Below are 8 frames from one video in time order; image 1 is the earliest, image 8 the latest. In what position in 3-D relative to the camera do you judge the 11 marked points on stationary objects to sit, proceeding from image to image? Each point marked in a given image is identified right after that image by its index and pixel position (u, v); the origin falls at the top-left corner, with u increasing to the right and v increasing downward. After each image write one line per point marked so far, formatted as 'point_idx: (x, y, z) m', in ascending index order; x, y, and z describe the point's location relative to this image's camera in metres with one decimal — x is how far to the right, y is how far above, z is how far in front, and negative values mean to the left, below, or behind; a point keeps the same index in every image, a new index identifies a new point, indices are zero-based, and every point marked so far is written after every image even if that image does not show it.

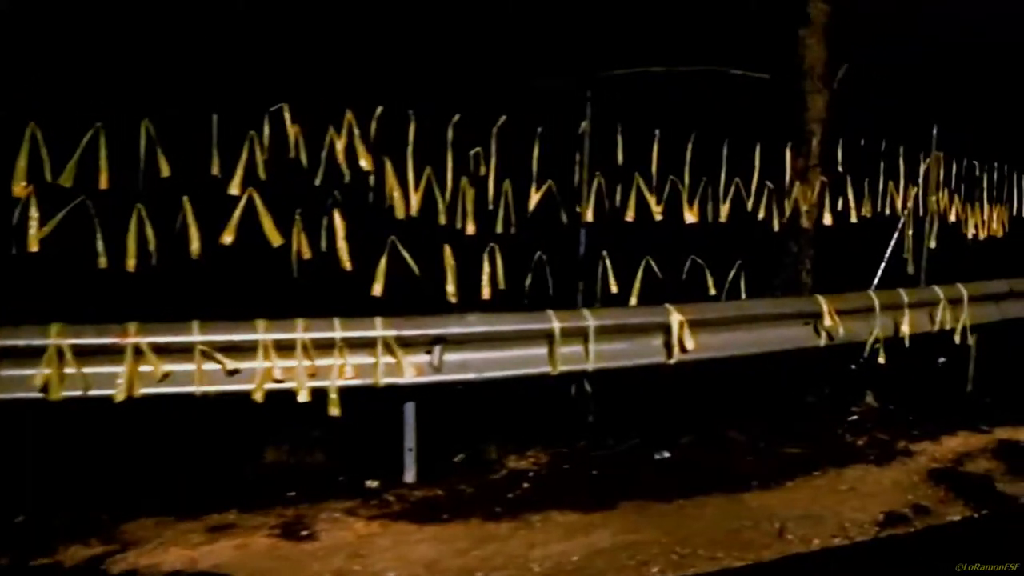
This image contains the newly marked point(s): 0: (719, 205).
0: (+2.5, +1.0, +6.6) m
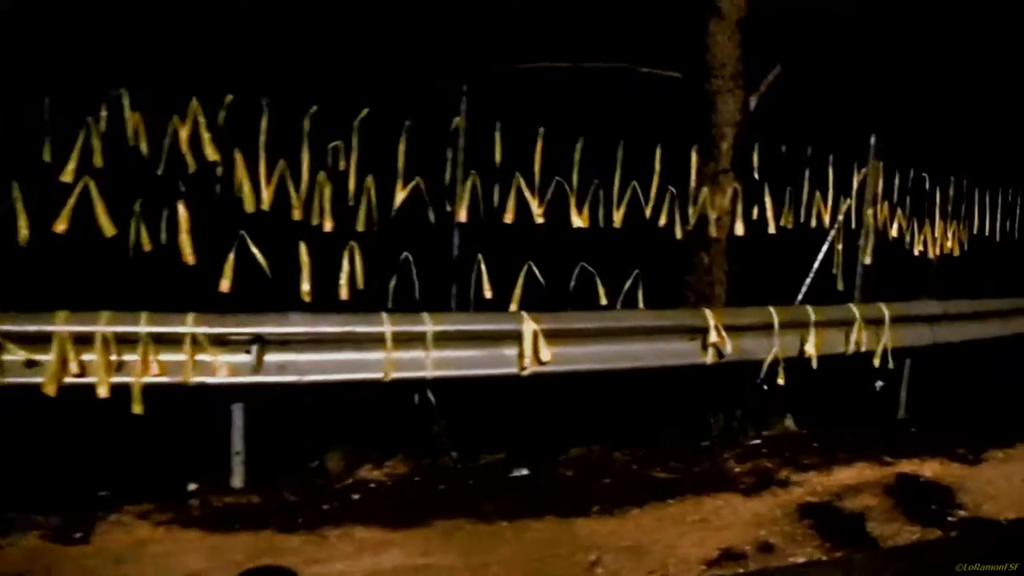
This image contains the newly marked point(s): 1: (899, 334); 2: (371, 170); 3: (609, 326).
0: (+1.2, +0.9, +6.3) m
1: (+4.9, -0.6, +7.0) m
2: (-1.4, +1.2, +5.5) m
3: (+0.9, -0.4, +5.3) m
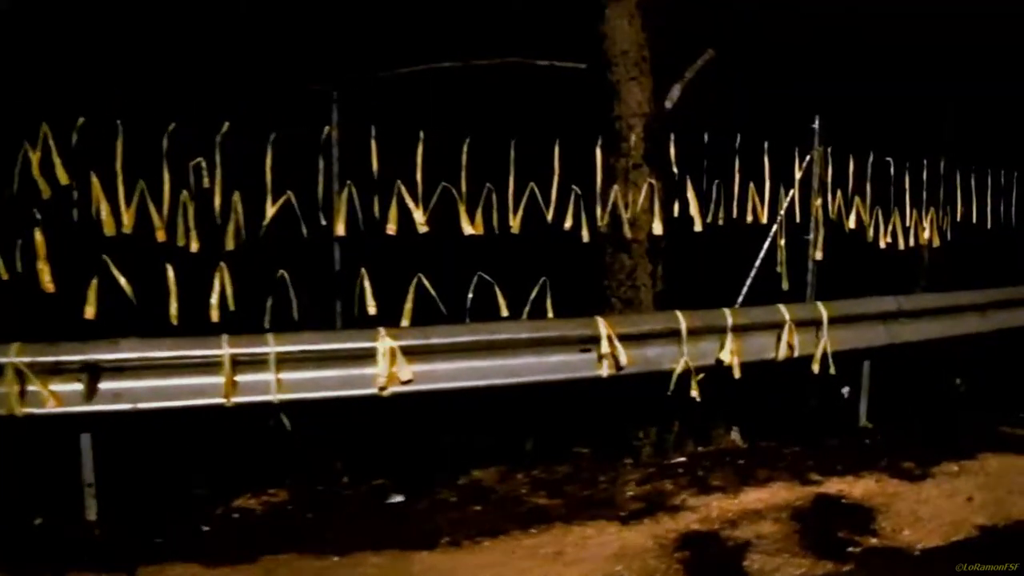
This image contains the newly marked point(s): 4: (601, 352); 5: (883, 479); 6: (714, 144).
0: (0.0, +0.8, +5.9) m
1: (+3.8, -0.5, +6.3) m
2: (-2.6, +1.0, +5.3) m
3: (-0.3, -0.5, +5.0) m
4: (+0.8, -0.6, +5.2) m
5: (+3.5, -1.8, +5.2) m
6: (+2.4, +1.7, +6.6) m
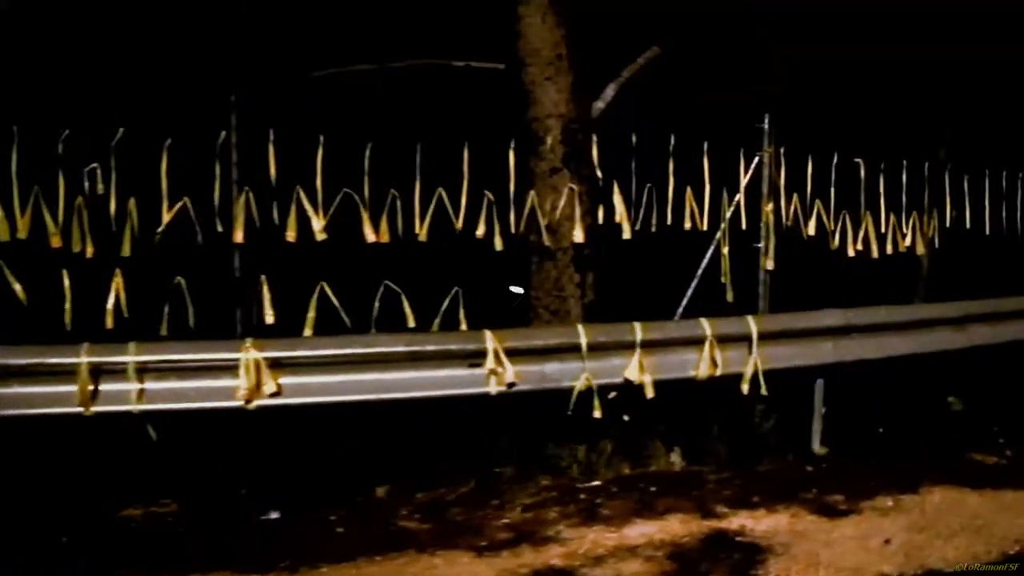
0: (-1.0, +0.7, +5.7) m
1: (+2.8, -0.7, +5.8) m
2: (-3.6, +0.9, +5.3) m
3: (-1.4, -0.6, +4.8) m
4: (-0.2, -0.7, +4.9) m
5: (+2.4, -1.9, +4.7) m
6: (+1.5, +1.6, +6.2) m
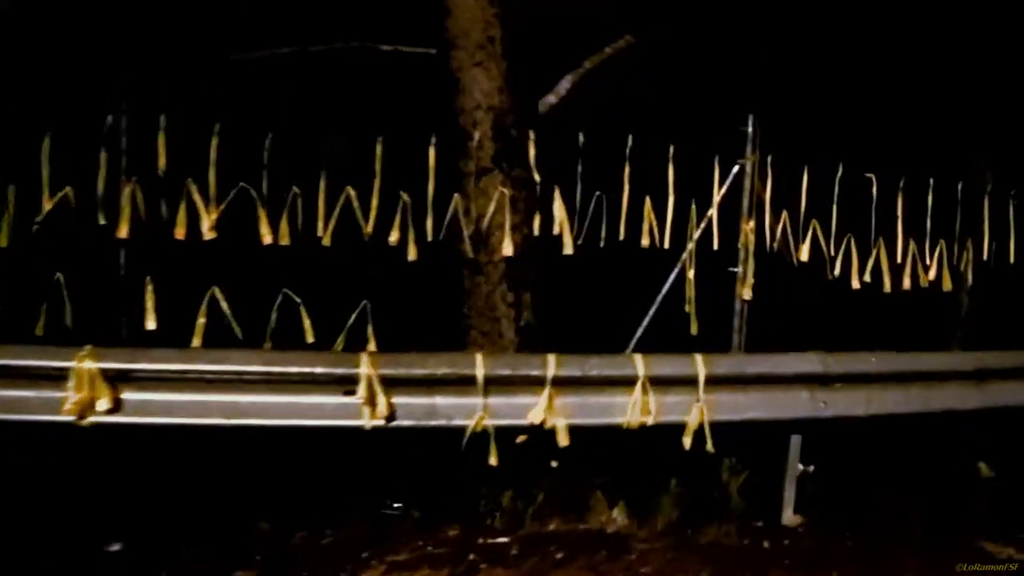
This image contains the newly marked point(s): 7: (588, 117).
0: (-1.7, +0.6, +5.0) m
1: (+2.0, -1.0, +4.7) m
2: (-4.4, +1.0, +4.9) m
3: (-2.3, -0.6, +4.1) m
4: (-1.1, -0.8, +4.2) m
5: (+1.4, -2.2, +3.7) m
6: (+0.8, +1.4, +5.3) m
7: (+0.7, +1.7, +5.5) m
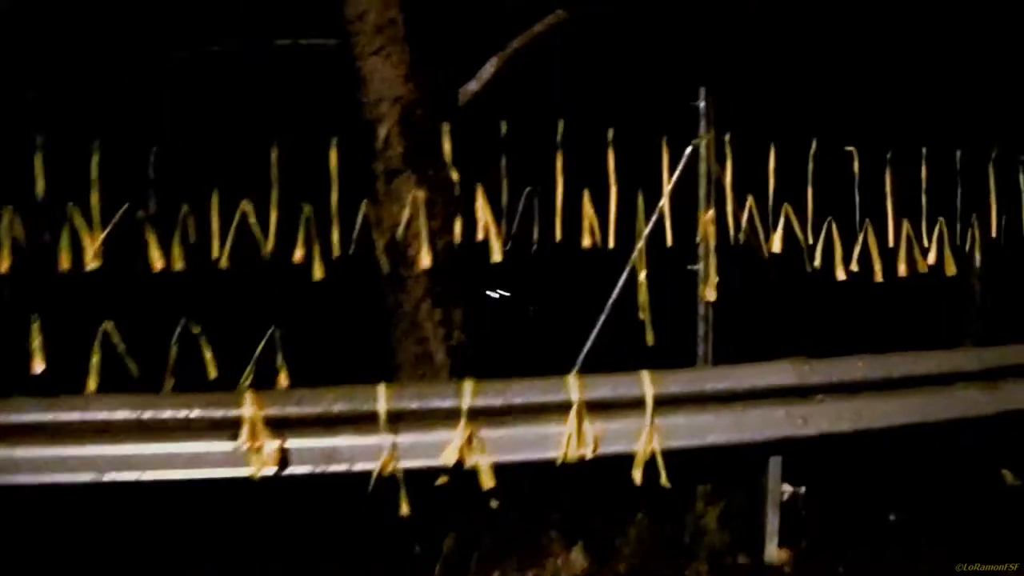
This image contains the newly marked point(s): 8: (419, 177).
0: (-2.4, +0.4, +4.5) m
1: (+1.4, -1.0, +4.0) m
2: (-5.1, +0.6, +4.4) m
3: (-2.9, -0.9, +3.6) m
4: (-1.7, -1.0, +3.6) m
5: (+0.8, -2.2, +3.0) m
6: (+0.1, +1.3, +4.7) m
7: (0.0, +1.6, +4.9) m
8: (-0.7, +0.9, +4.5) m
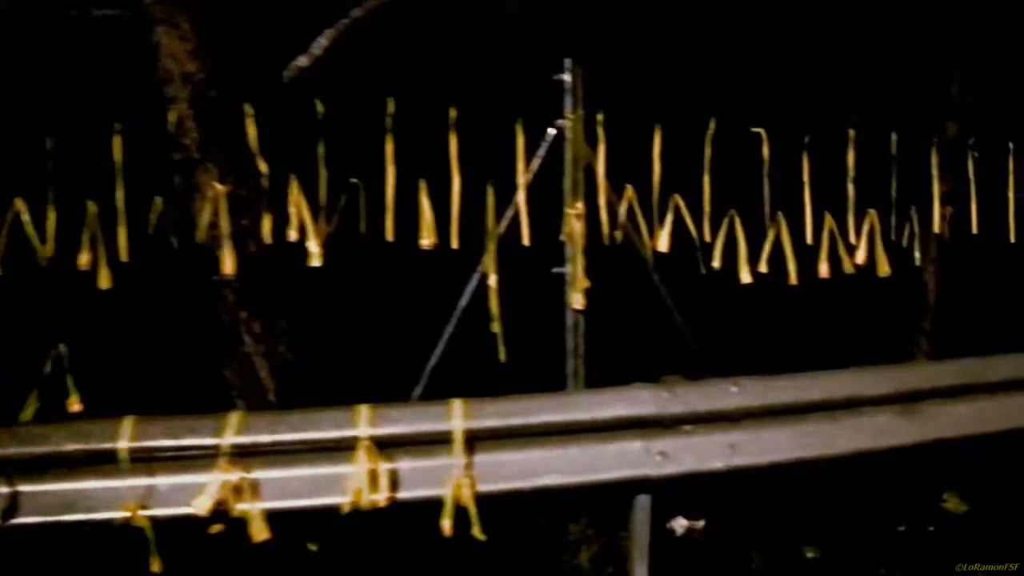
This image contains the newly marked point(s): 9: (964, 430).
0: (-3.7, +0.3, +3.8) m
1: (+0.1, -1.1, +3.4) m
2: (-6.4, +0.5, +3.9) m
3: (-4.2, -1.0, +3.0) m
4: (-3.0, -1.1, +3.0) m
5: (-0.4, -2.3, +2.4) m
6: (-1.2, +1.2, +4.0) m
7: (-1.2, +1.6, +4.2) m
8: (-2.0, +0.8, +3.8) m
9: (+3.1, -1.0, +3.8) m
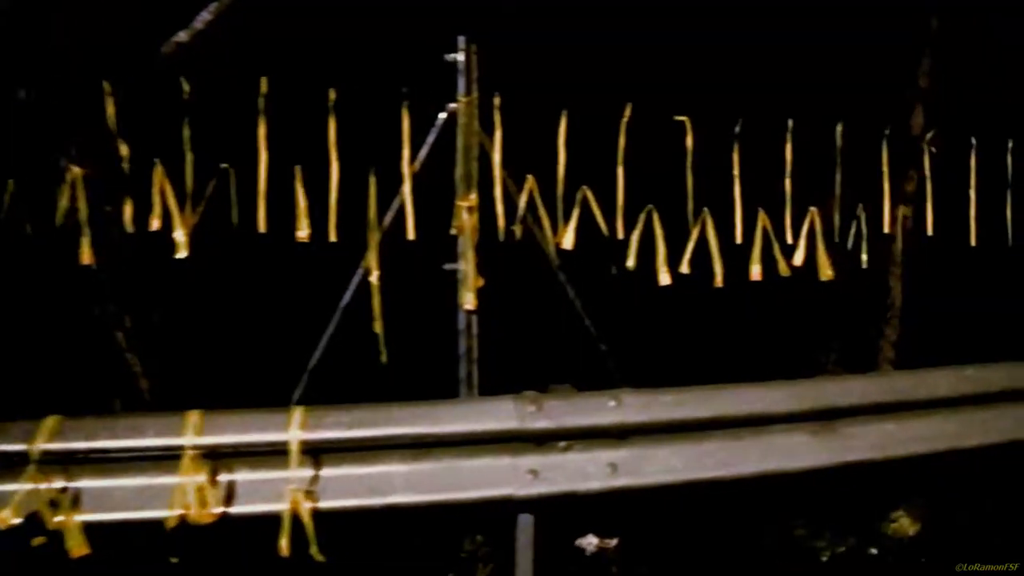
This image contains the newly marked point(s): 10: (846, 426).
0: (-4.5, +0.4, +3.6) m
1: (-0.7, -1.0, +3.1) m
2: (-7.2, +0.6, +3.7) m
3: (-5.0, -0.9, +2.8) m
4: (-3.9, -1.0, +2.8) m
5: (-1.3, -2.3, +2.1) m
6: (-1.9, +1.2, +3.7) m
7: (-2.0, +1.6, +3.9) m
8: (-2.8, +0.9, +3.5) m
9: (+2.3, -1.0, +3.4) m
10: (+2.1, -0.9, +3.5) m
